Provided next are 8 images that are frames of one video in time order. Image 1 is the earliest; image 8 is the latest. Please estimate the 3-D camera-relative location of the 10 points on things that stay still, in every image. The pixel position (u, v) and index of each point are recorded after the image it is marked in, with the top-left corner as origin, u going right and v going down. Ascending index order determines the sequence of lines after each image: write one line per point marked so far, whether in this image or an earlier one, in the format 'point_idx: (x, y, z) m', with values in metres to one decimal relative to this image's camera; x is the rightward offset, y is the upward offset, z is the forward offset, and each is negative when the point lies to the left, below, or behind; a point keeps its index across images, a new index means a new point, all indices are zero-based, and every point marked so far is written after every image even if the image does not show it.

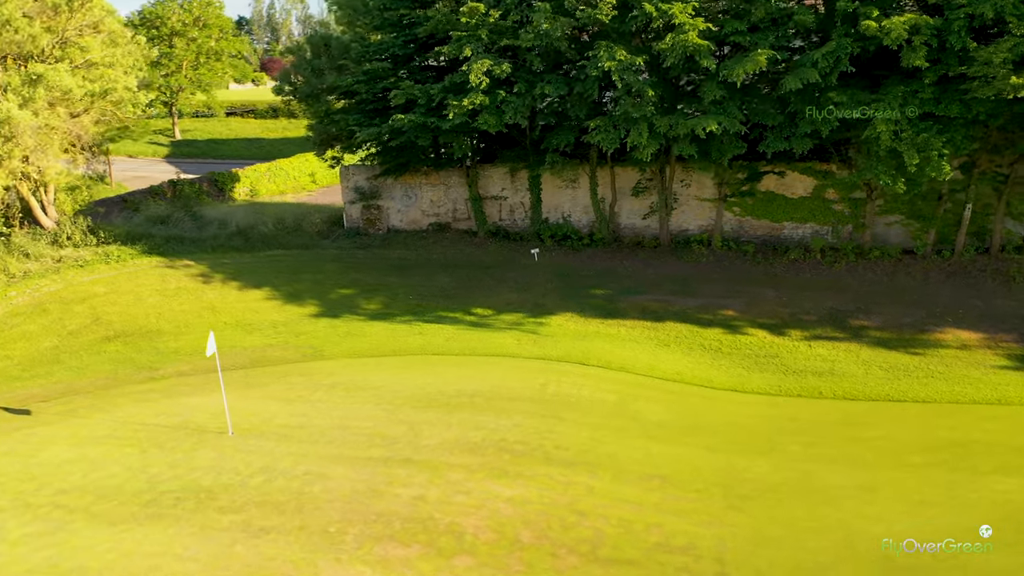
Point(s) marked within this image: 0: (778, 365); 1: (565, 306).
0: (+5.2, -1.5, +16.0) m
1: (+1.2, -0.4, +18.8) m
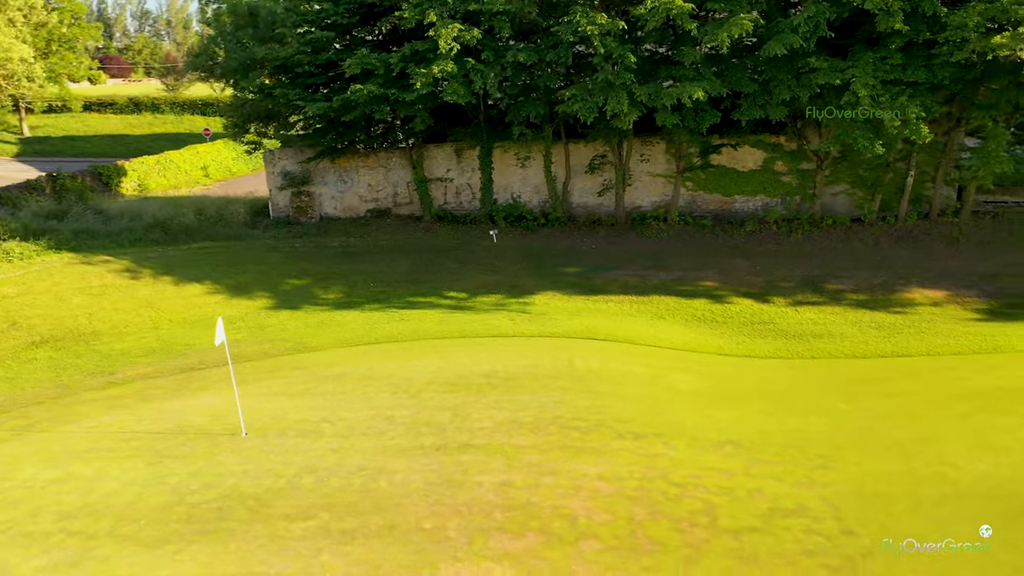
0: (+5.1, -0.8, +15.9) m
1: (+0.7, +0.1, +18.0) m
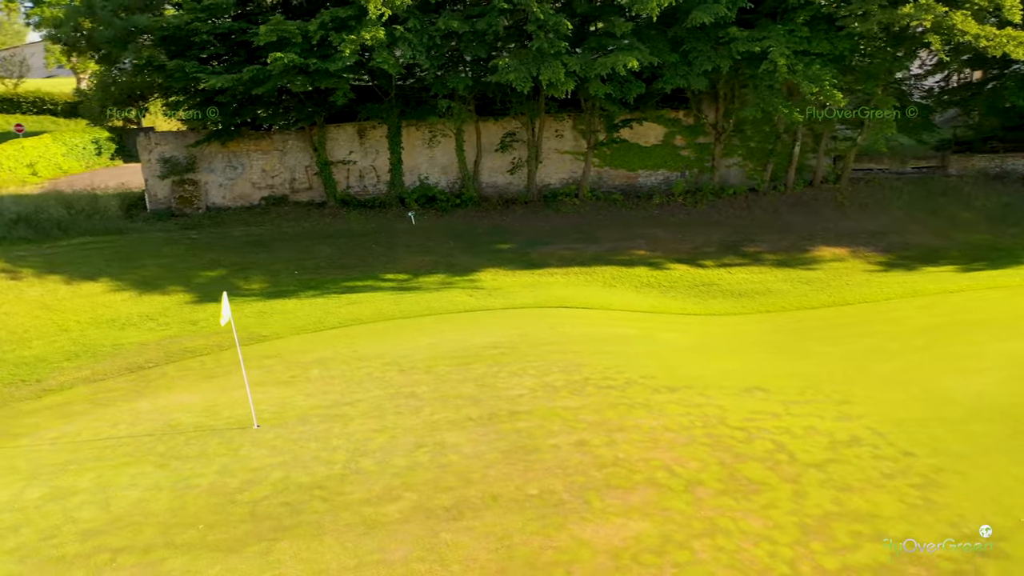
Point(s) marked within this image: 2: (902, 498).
0: (+4.2, -0.1, +16.4) m
1: (-0.6, +0.5, +17.4) m
2: (+3.9, -2.1, +8.2) m
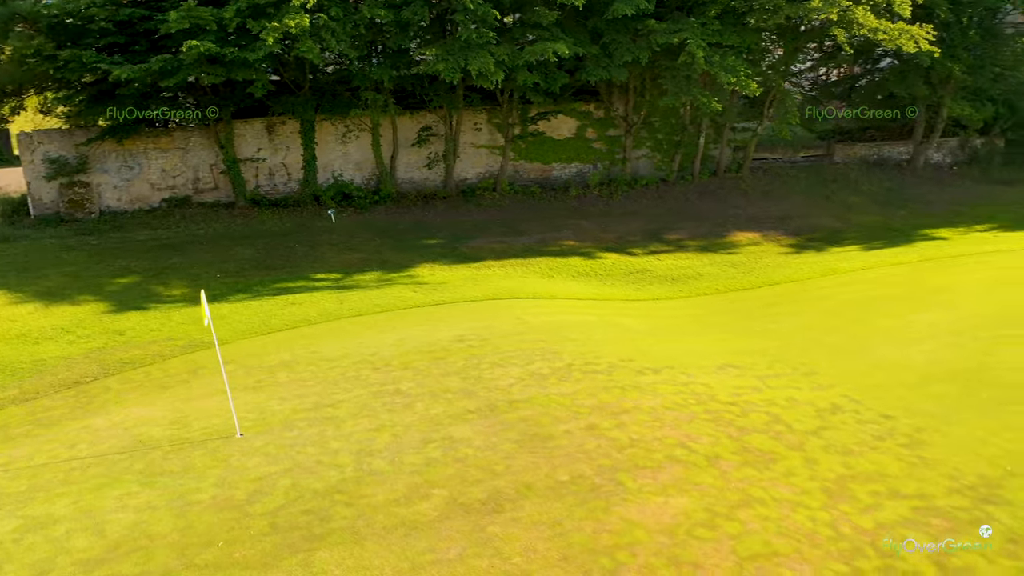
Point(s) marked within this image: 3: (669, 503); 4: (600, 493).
0: (+2.9, +0.2, +16.8) m
1: (-2.0, +0.6, +17.0) m
2: (+4.1, -1.8, +8.6) m
3: (+1.4, -1.9, +7.1) m
4: (+0.8, -1.8, +7.2) m
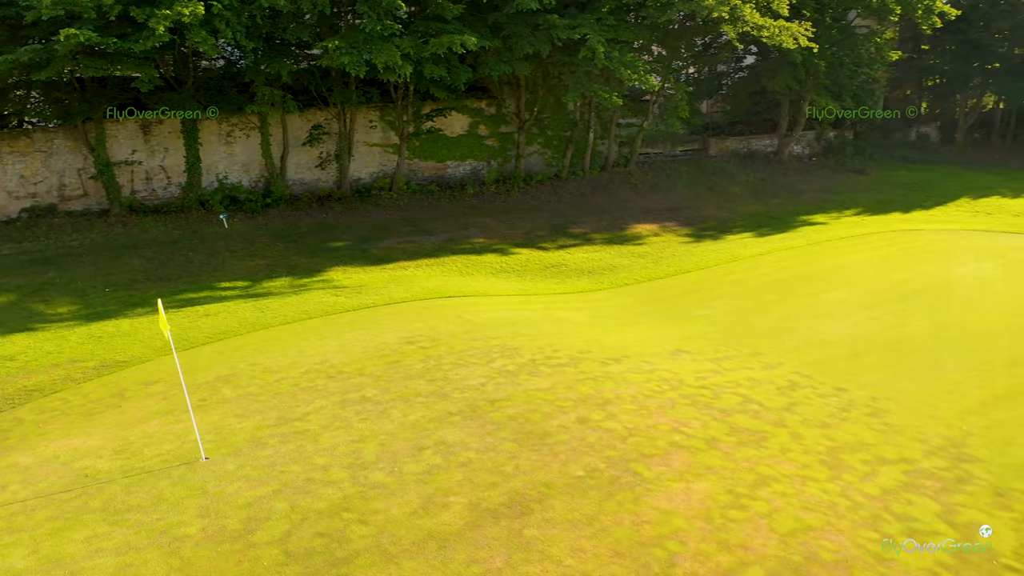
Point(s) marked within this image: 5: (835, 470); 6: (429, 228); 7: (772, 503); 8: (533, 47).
0: (+1.2, +0.4, +16.8) m
1: (-3.7, +0.5, +16.1) m
2: (+3.9, -1.5, +8.9) m
3: (+1.5, -1.7, +7.1) m
4: (+0.9, -1.7, +7.0) m
5: (+3.1, -1.7, +7.7) m
6: (-1.9, +1.4, +18.7) m
7: (+2.2, -1.8, +6.9) m
8: (+0.5, +5.3, +17.9) m
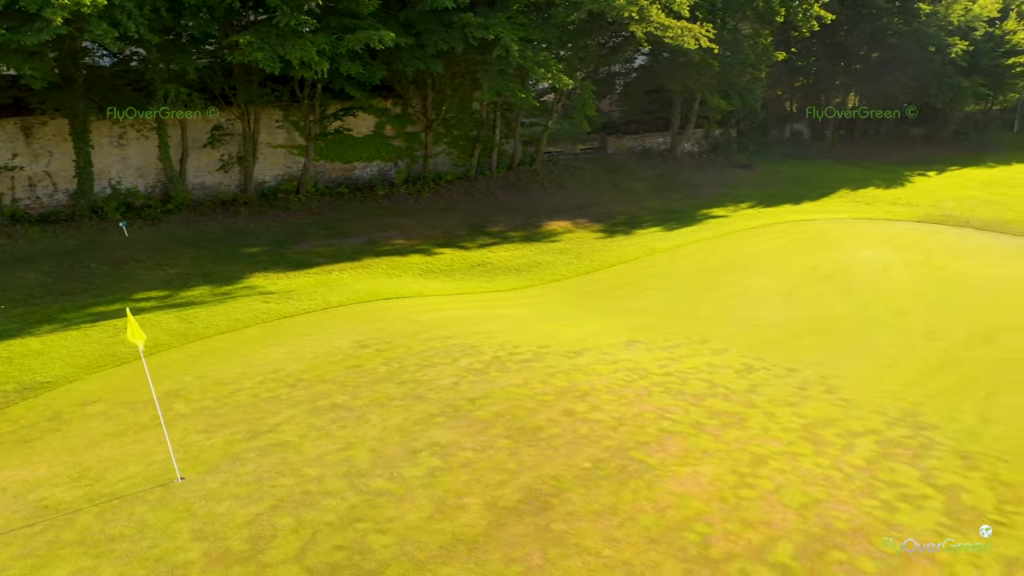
0: (-0.3, +0.4, +16.8) m
1: (-5.0, +0.4, +15.3) m
2: (+3.7, -1.3, +9.4) m
3: (+1.6, -1.6, +7.1) m
4: (+1.0, -1.6, +7.0) m
5: (+3.0, -1.5, +8.0) m
6: (-3.7, +1.3, +18.1) m
7: (+2.3, -1.7, +7.1) m
8: (-1.4, +5.3, +17.7) m
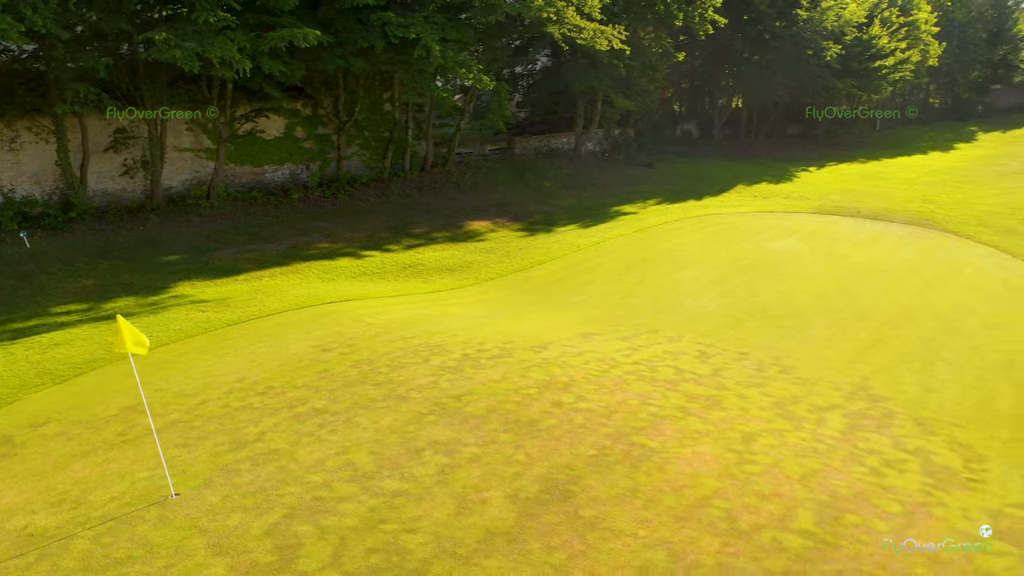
0: (-1.7, +0.4, +16.6) m
1: (-6.1, +0.2, +14.5) m
2: (+3.4, -1.1, +9.9) m
3: (+1.7, -1.5, +7.4) m
4: (+1.1, -1.5, +7.2) m
5: (+2.9, -1.4, +8.5) m
6: (-5.2, +1.1, +17.5) m
7: (+2.3, -1.5, +7.4) m
8: (-3.1, +5.2, +17.5) m
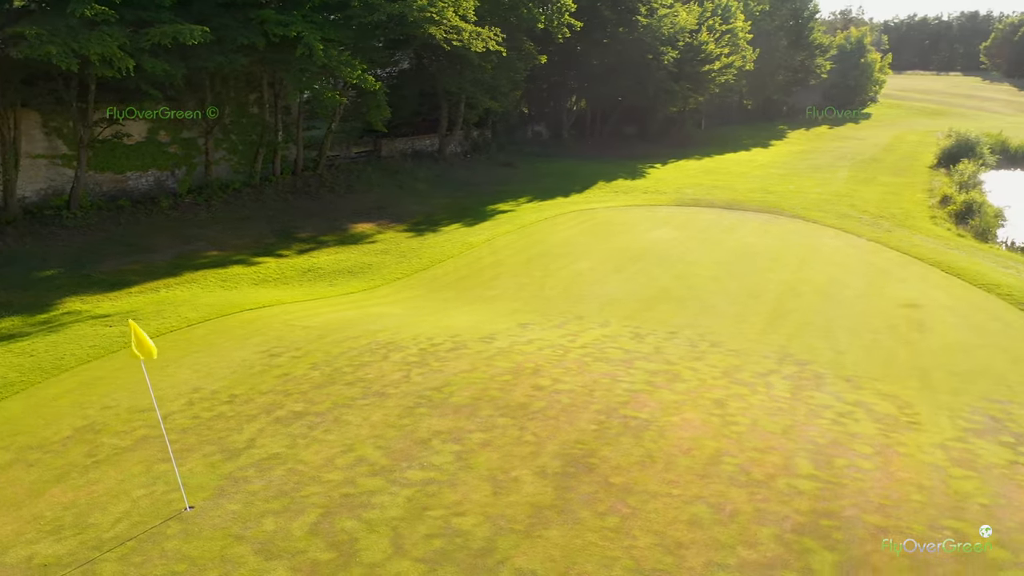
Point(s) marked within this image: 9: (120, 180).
0: (-3.6, +0.3, +16.3) m
1: (-7.5, -0.1, +13.3) m
2: (+2.8, -0.9, +10.8) m
3: (+1.7, -1.3, +8.0) m
4: (+1.2, -1.3, +7.7) m
5: (+2.7, -1.1, +9.3) m
6: (-7.3, +0.9, +16.4) m
7: (+2.3, -1.3, +8.1) m
8: (-5.4, +5.0, +16.8) m
9: (-9.2, +2.5, +19.3) m
